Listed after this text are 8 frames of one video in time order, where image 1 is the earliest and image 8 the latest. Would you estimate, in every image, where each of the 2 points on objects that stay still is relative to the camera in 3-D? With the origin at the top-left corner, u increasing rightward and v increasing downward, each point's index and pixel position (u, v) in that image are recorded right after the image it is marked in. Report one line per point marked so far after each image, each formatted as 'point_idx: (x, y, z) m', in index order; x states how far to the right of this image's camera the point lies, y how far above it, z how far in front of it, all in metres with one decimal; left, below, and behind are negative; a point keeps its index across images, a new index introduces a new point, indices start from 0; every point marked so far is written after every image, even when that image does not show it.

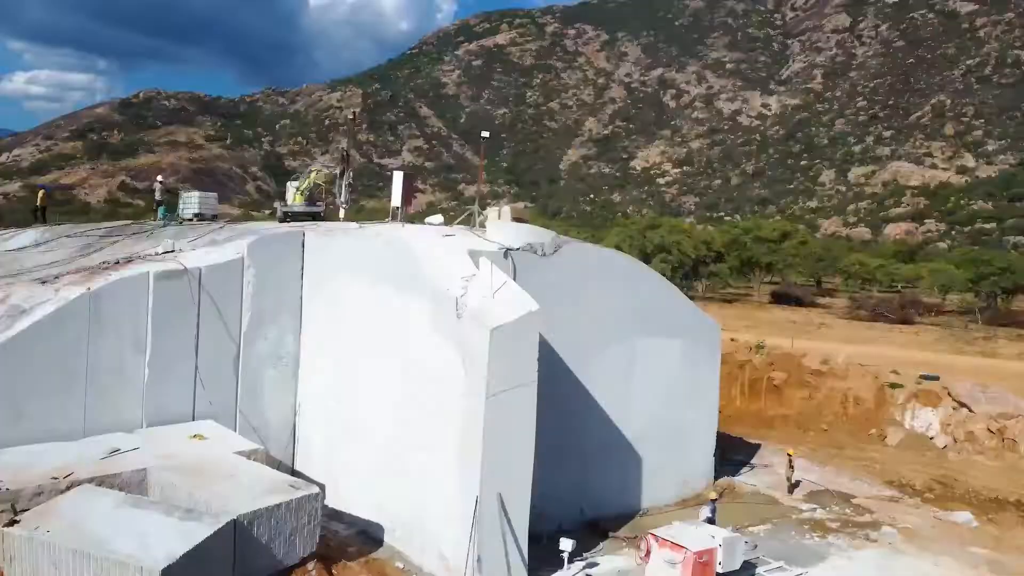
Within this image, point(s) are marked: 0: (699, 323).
0: (+2.1, -0.4, +9.3) m
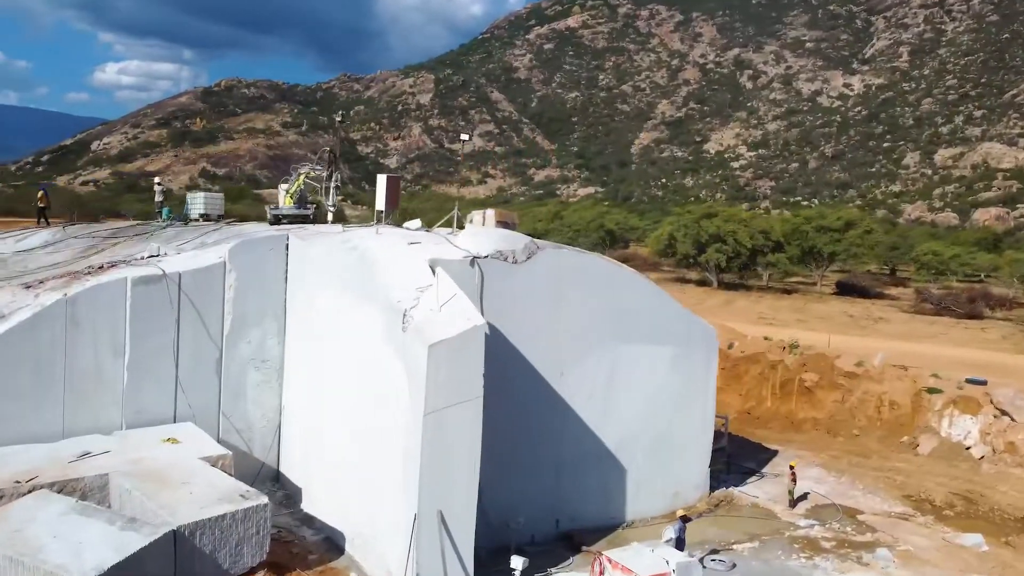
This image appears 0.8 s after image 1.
0: (+2.0, -0.5, +9.0) m
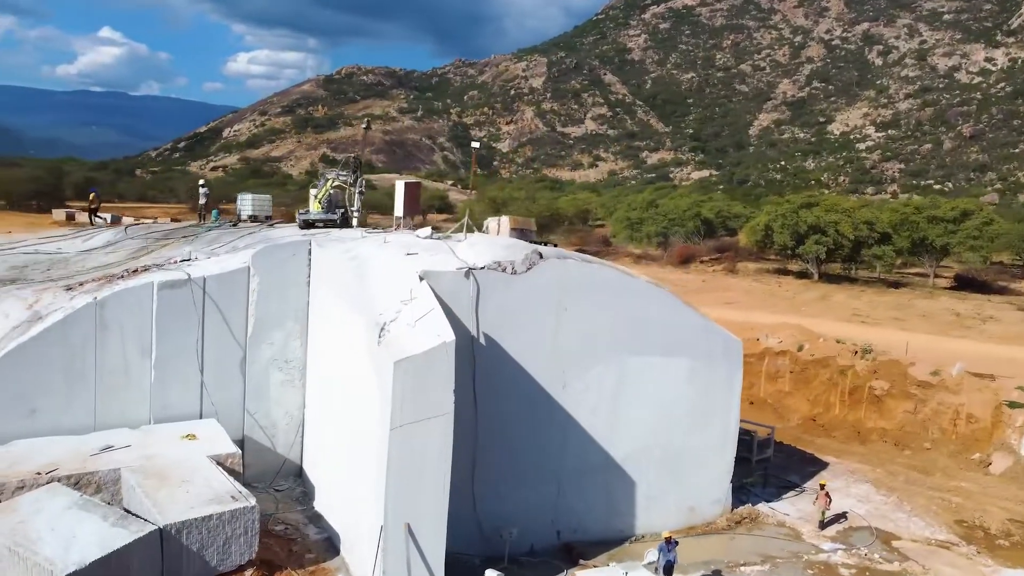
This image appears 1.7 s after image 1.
0: (+2.1, -0.6, +8.7) m
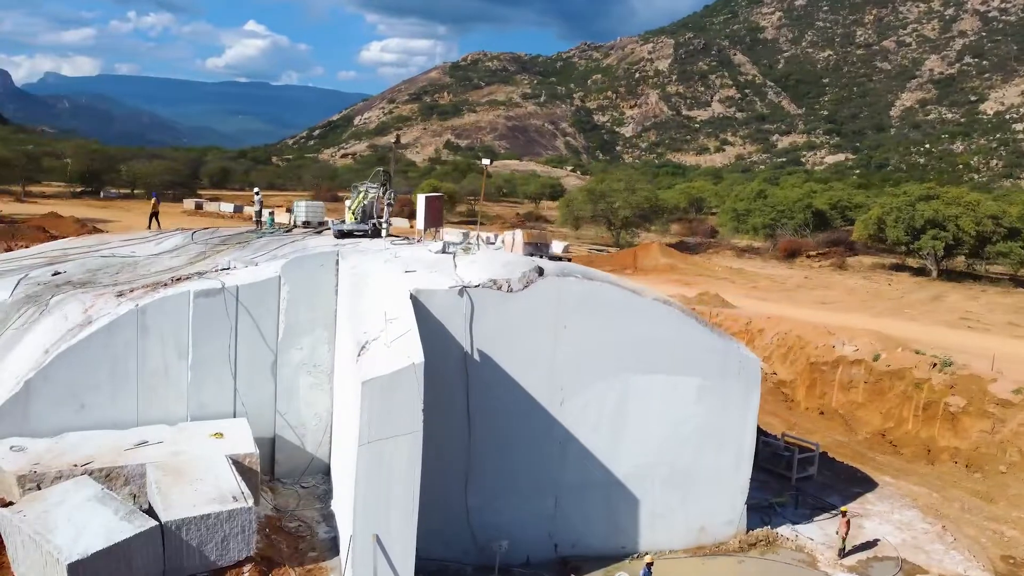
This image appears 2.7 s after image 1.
0: (+2.2, -0.8, +8.6) m
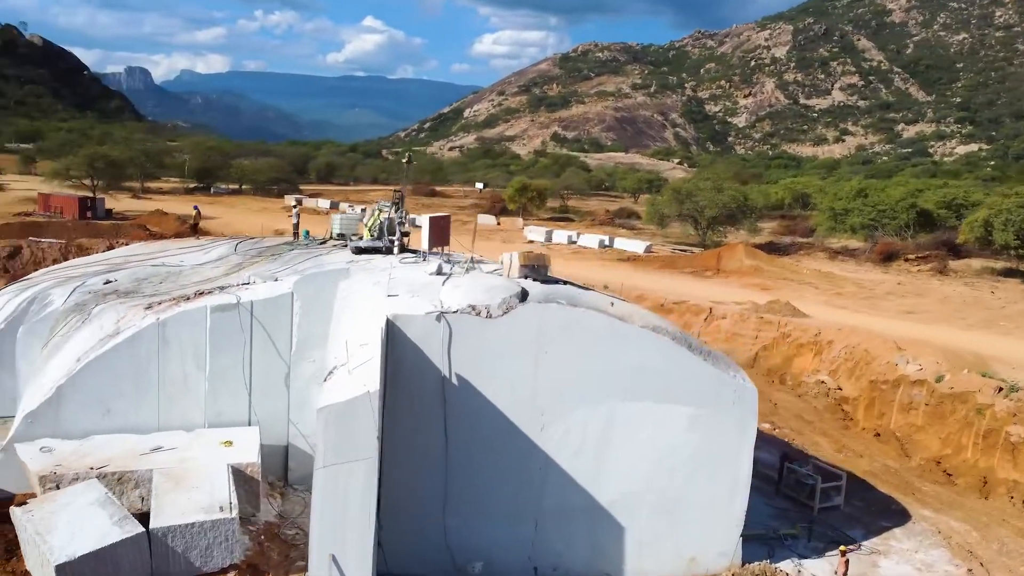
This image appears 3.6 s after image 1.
0: (+2.1, -1.0, +8.4) m
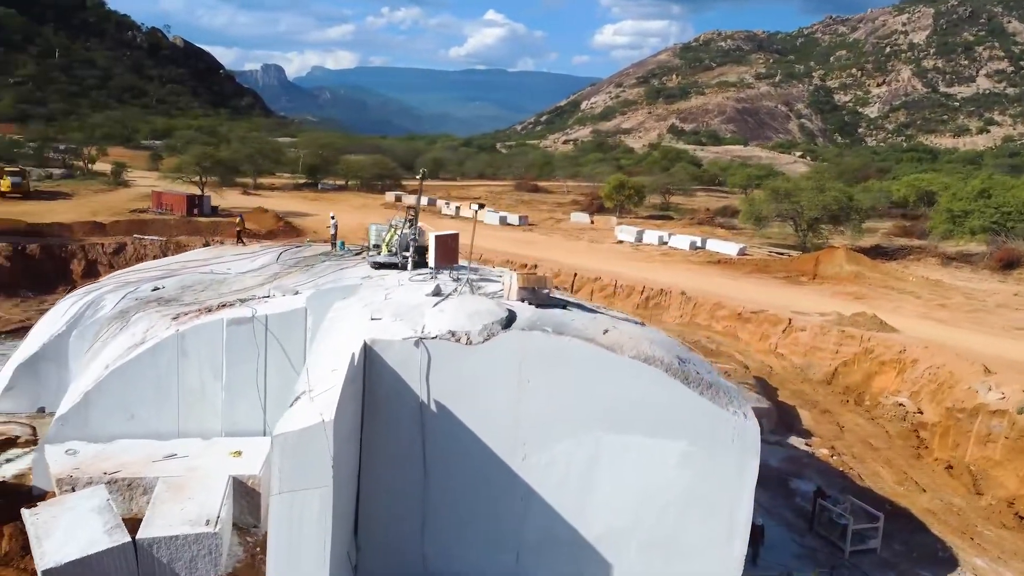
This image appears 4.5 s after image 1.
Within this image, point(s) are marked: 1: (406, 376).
0: (+1.9, -1.3, +7.9) m
1: (-1.0, -0.8, +7.7) m
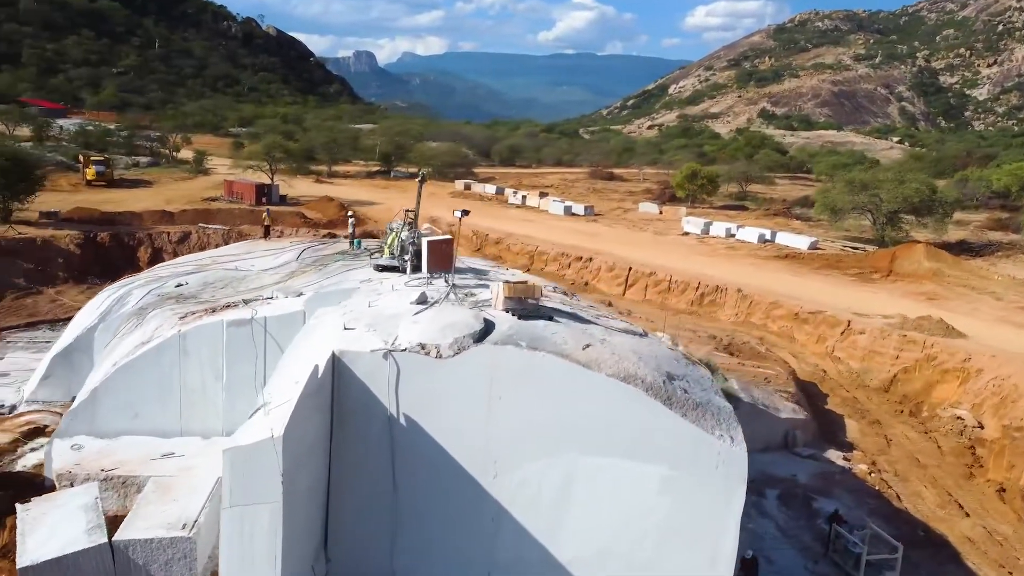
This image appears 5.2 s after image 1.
0: (+1.6, -1.5, +7.4) m
1: (-1.3, -0.9, +7.6) m
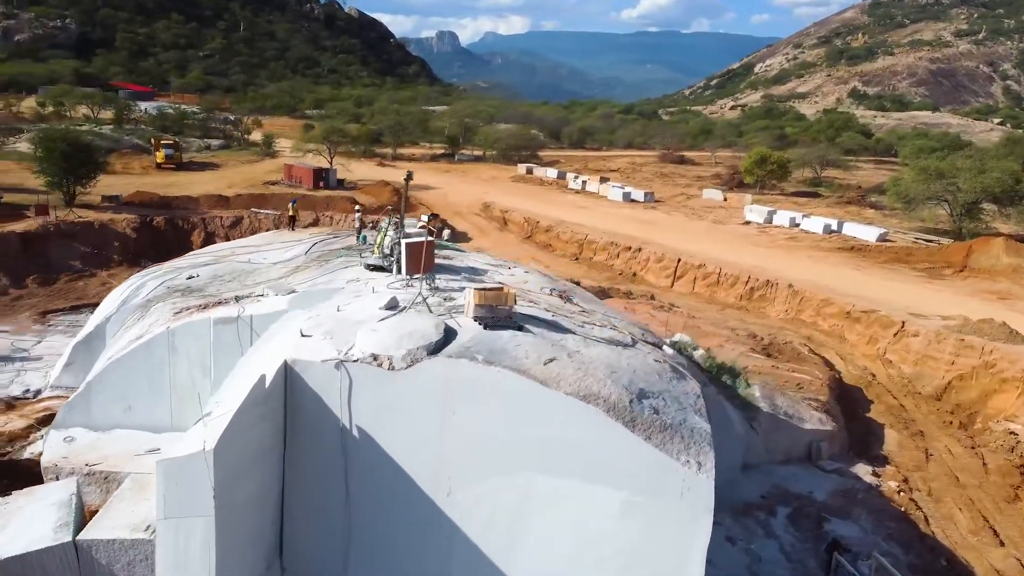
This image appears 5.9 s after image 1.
0: (+1.2, -1.6, +7.0) m
1: (-1.7, -1.0, +7.4) m
